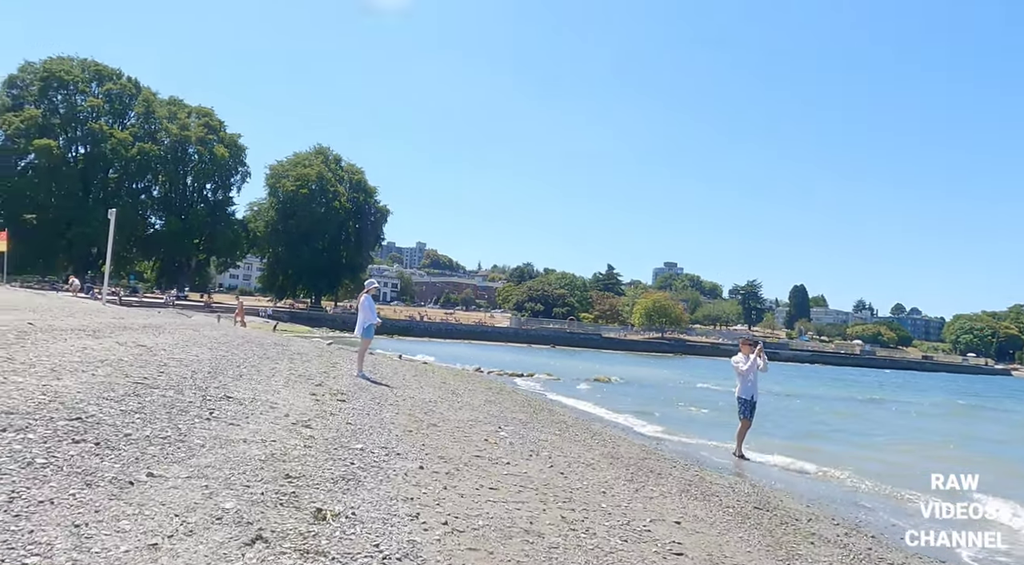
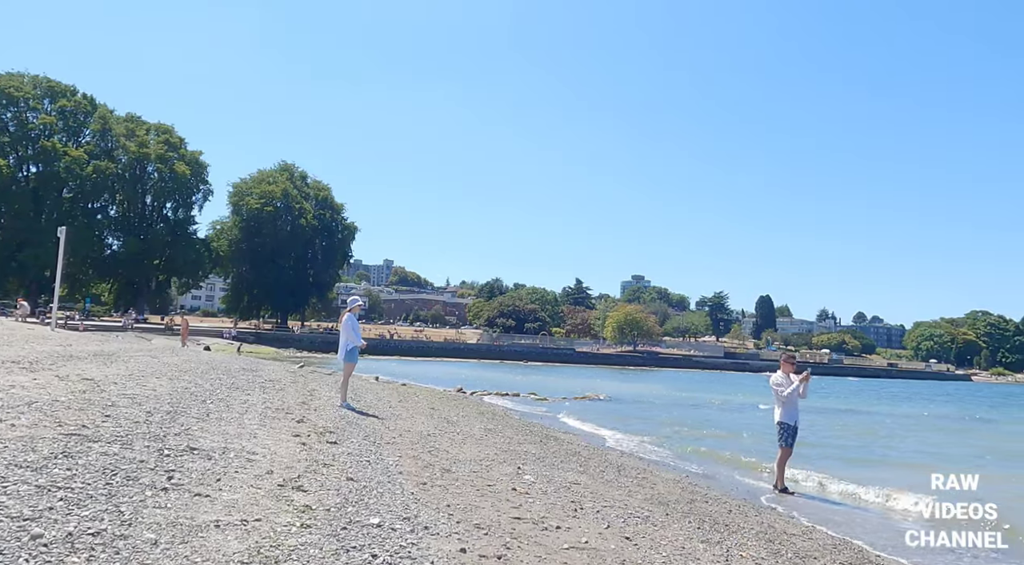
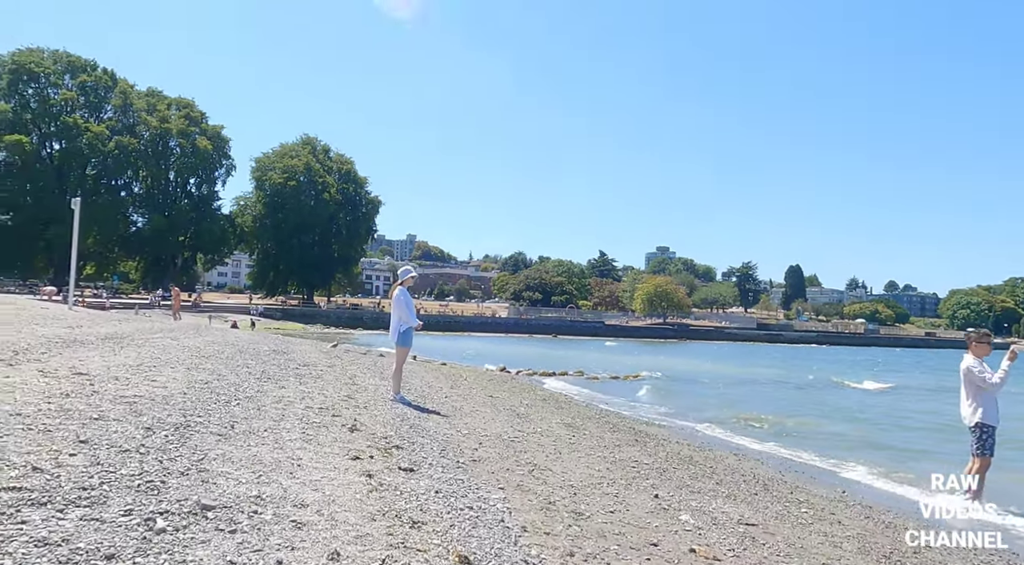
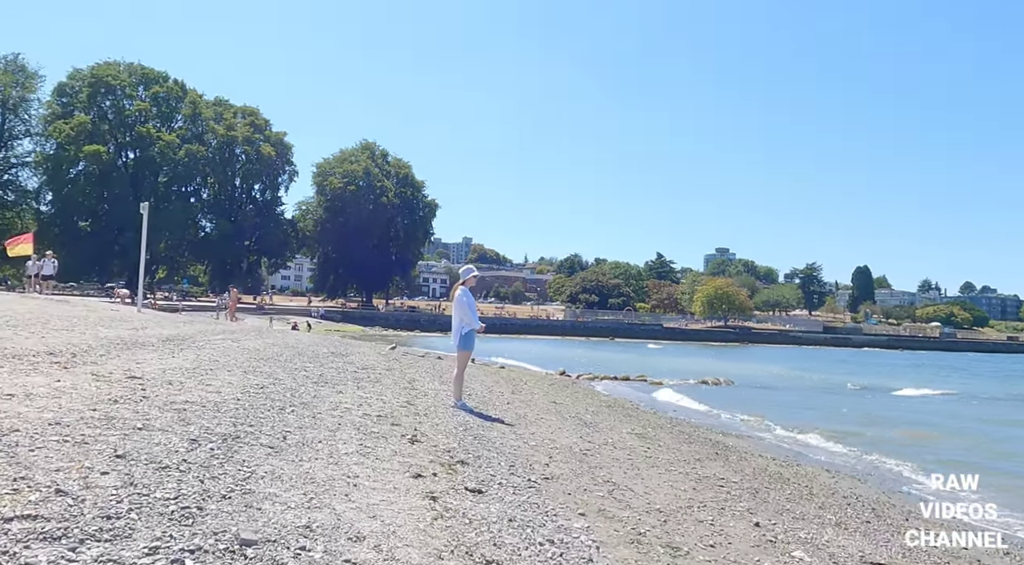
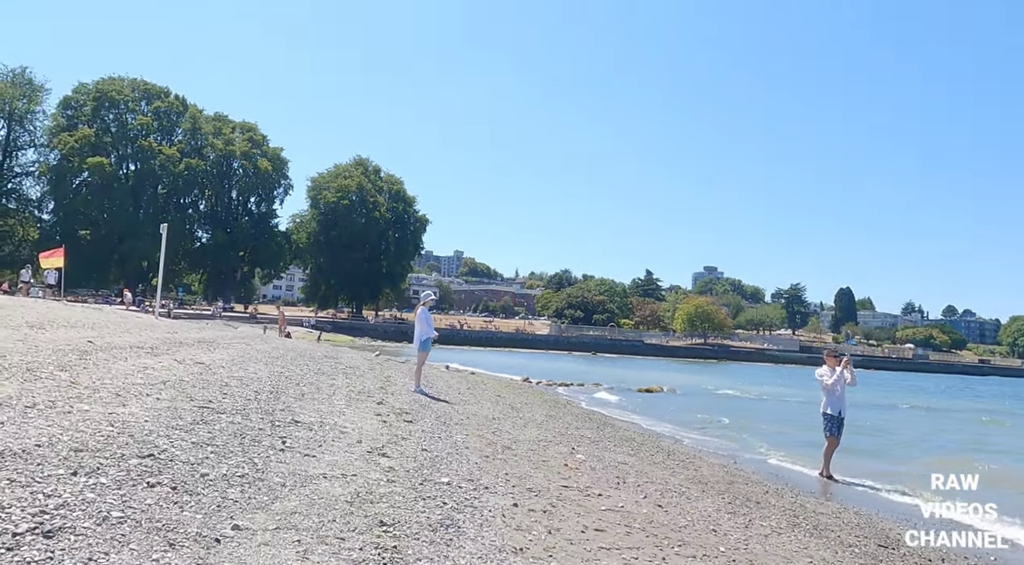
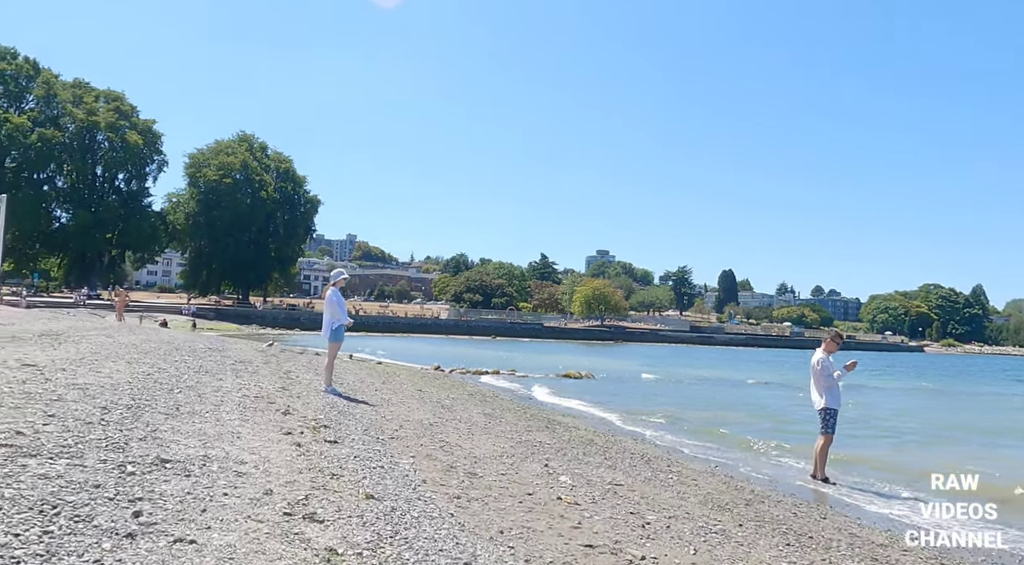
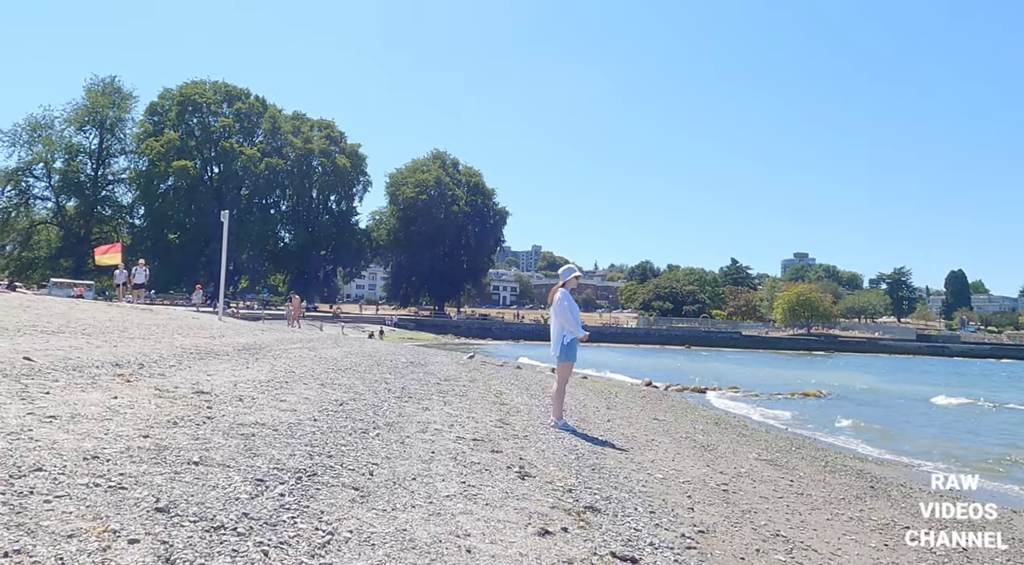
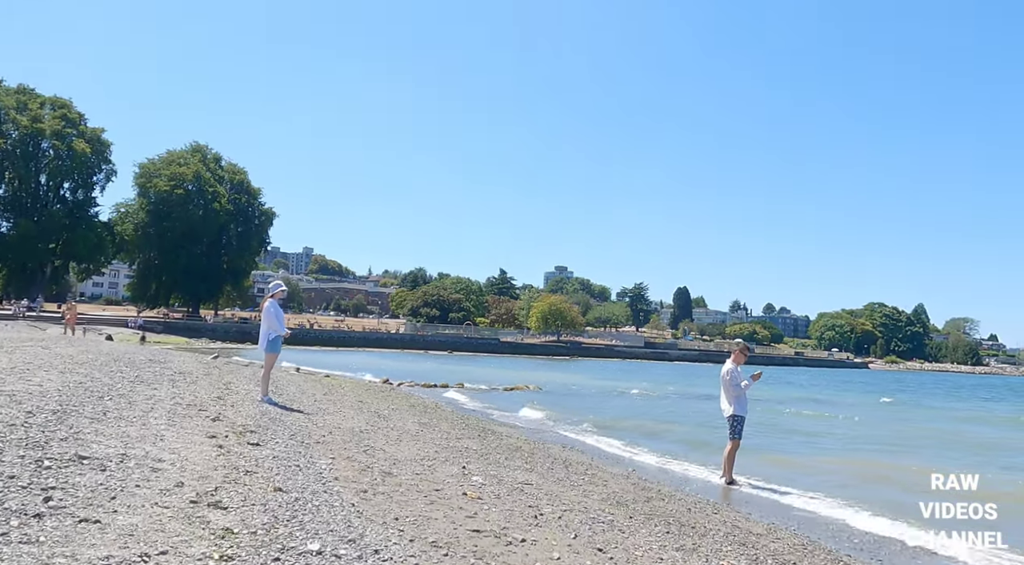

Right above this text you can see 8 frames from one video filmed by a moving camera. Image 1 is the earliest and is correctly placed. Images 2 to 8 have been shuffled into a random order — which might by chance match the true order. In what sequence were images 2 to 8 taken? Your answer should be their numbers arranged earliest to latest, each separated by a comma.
5, 2, 8, 6, 3, 4, 7
